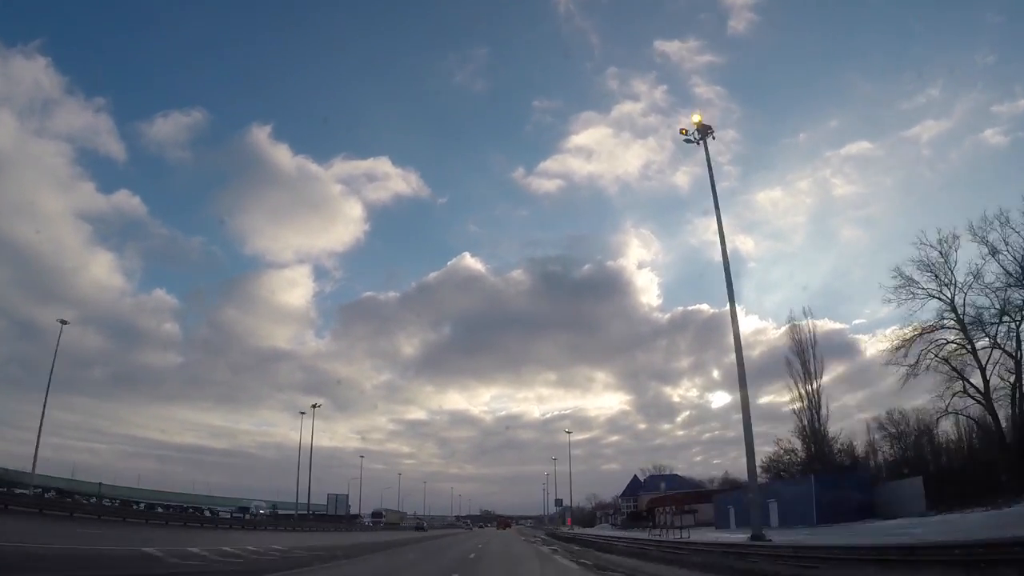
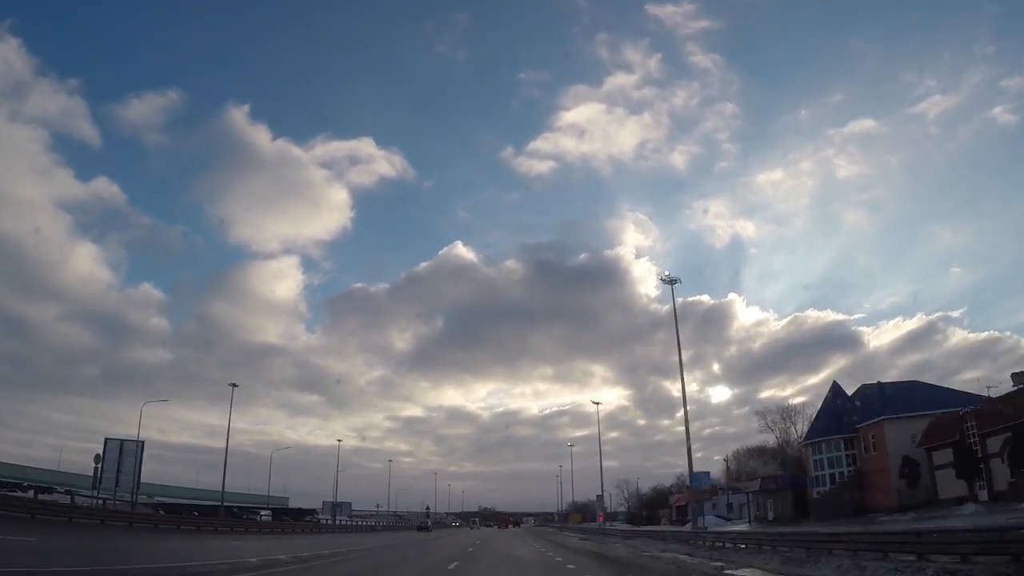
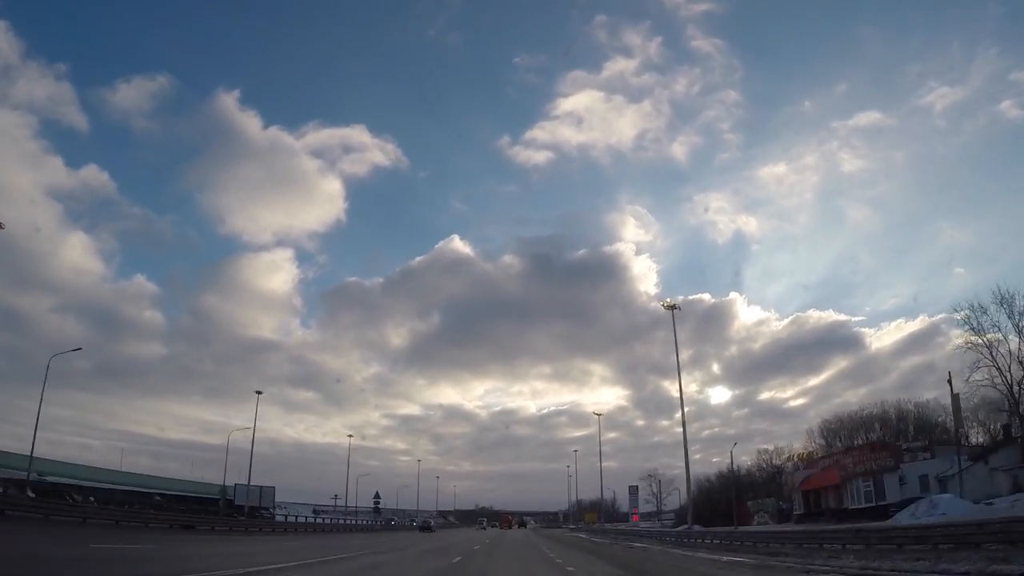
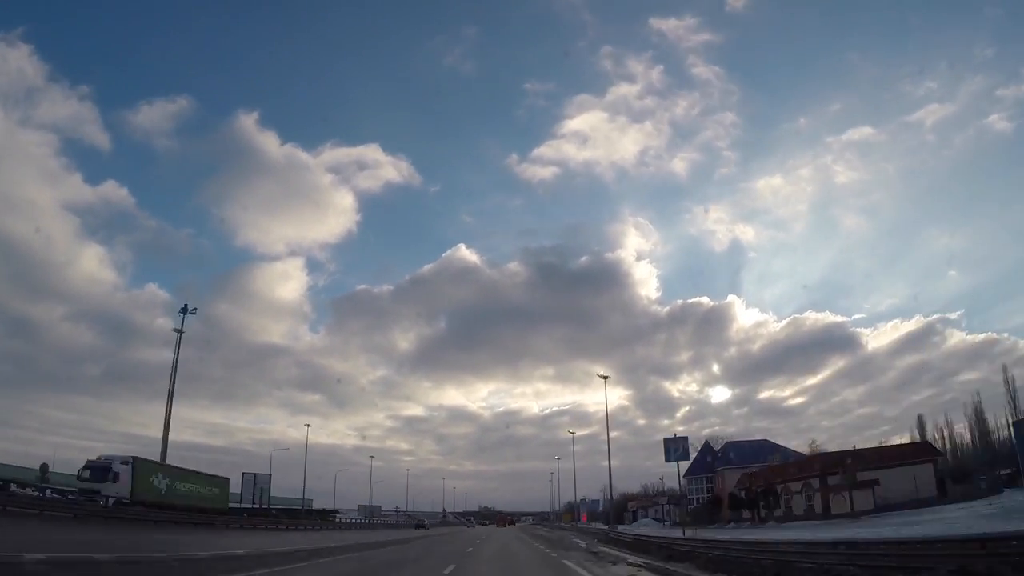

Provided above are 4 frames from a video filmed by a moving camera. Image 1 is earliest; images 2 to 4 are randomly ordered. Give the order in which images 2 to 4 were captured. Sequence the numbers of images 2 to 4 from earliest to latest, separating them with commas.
4, 2, 3
